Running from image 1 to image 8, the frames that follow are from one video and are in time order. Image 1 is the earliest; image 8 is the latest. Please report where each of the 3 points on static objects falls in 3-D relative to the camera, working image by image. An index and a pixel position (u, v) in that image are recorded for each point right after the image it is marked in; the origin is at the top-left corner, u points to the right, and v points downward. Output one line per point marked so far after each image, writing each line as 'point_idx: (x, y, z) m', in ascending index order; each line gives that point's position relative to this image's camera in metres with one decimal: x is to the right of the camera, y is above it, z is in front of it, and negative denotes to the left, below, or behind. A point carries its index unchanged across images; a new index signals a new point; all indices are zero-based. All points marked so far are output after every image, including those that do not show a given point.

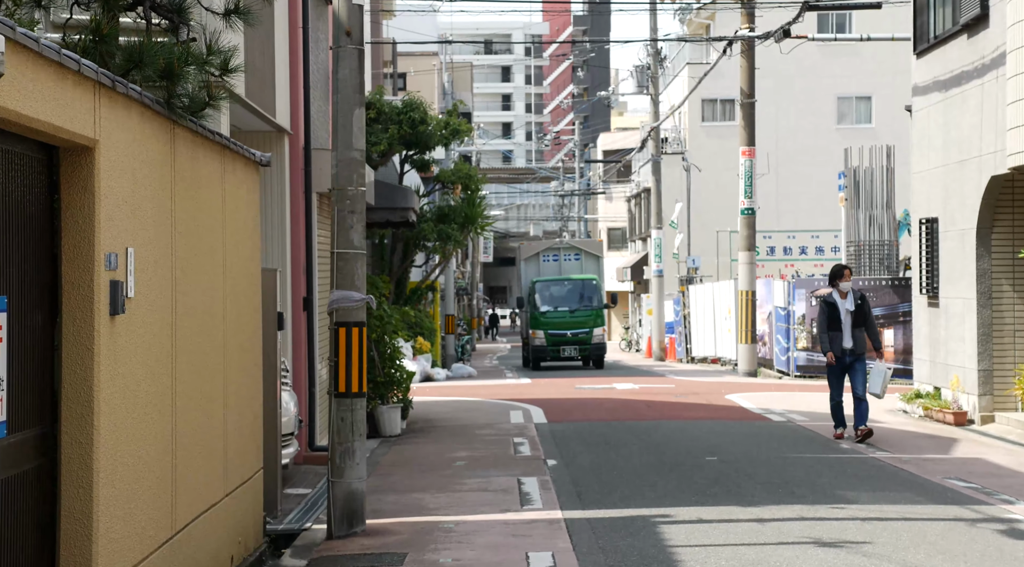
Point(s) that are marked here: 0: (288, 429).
0: (-1.9, -1.2, +11.8) m
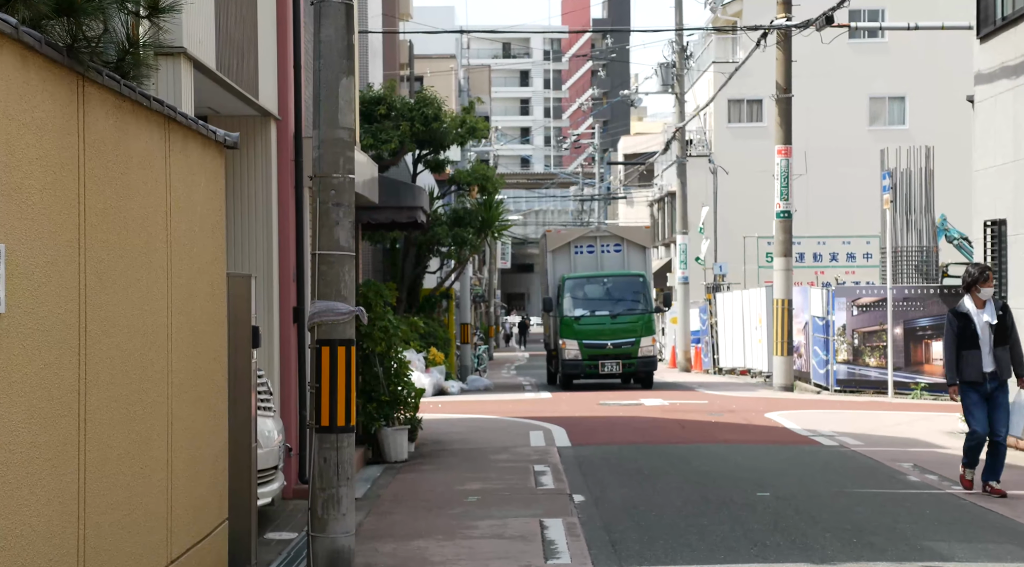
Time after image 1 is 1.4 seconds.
0: (-1.7, -1.3, +10.1) m
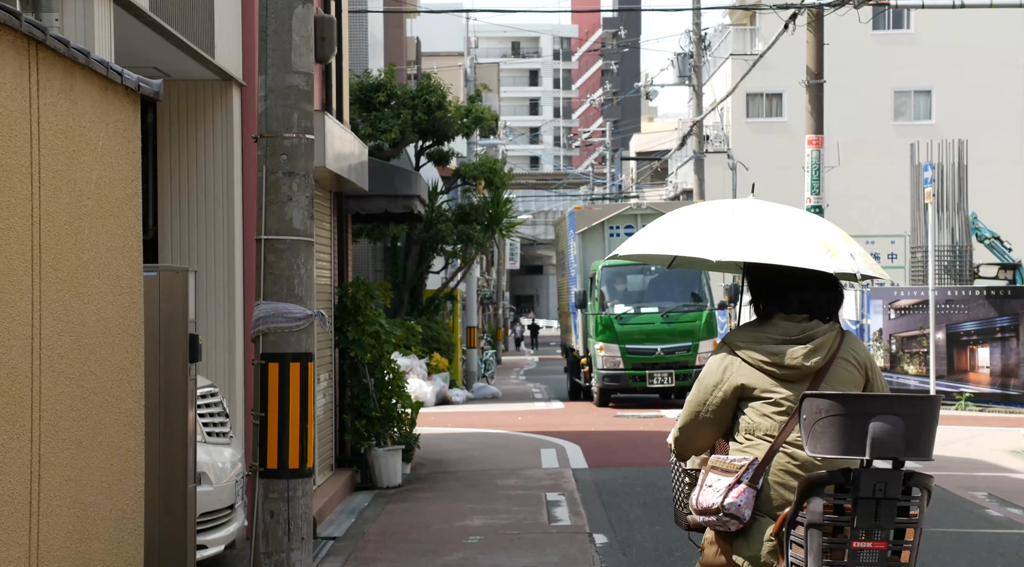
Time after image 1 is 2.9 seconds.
0: (-1.7, -1.3, +8.2) m
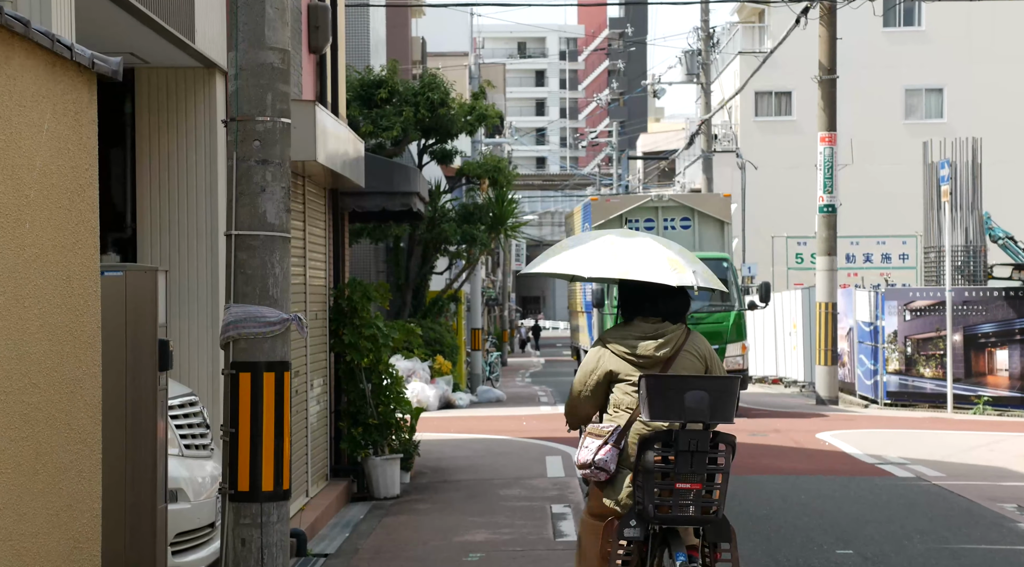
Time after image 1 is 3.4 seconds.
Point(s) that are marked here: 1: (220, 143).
0: (-1.7, -1.3, +7.6) m
1: (-1.8, +0.9, +8.9) m
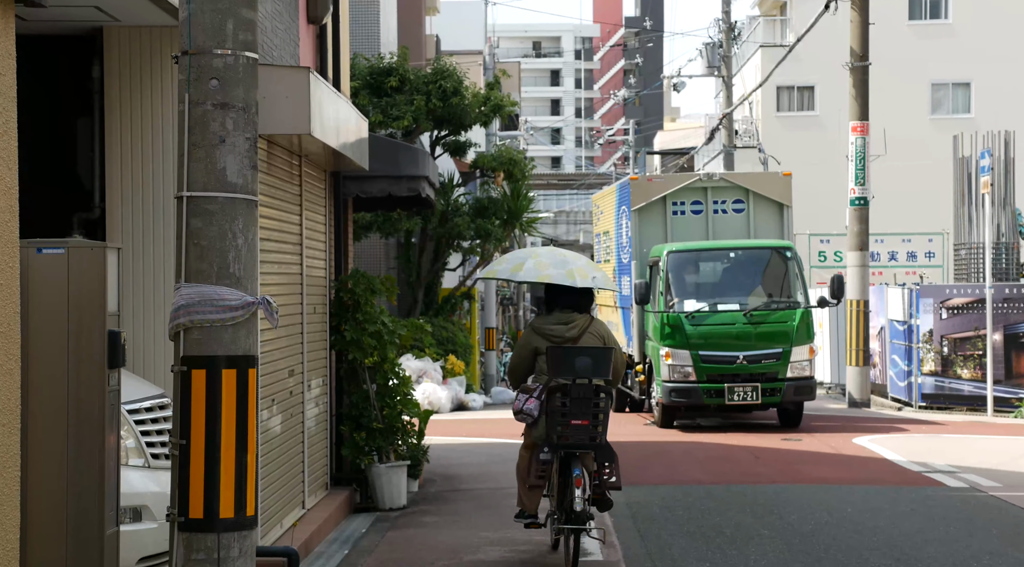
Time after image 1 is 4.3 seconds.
0: (-1.6, -1.2, +6.5) m
1: (-1.7, +1.0, +7.8) m
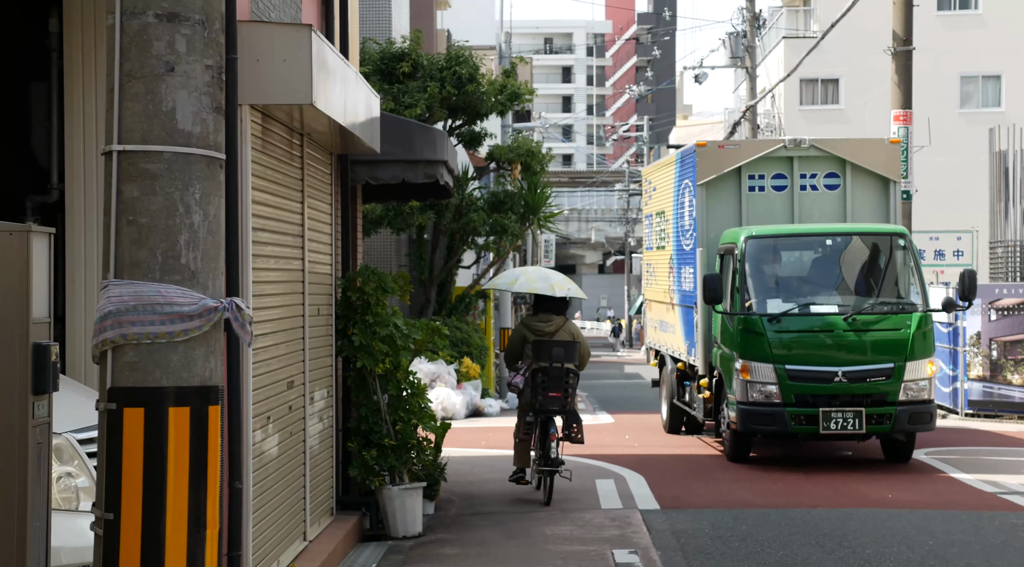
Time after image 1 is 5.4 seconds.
0: (-1.4, -1.2, +5.2) m
1: (-1.5, +1.0, +6.5) m
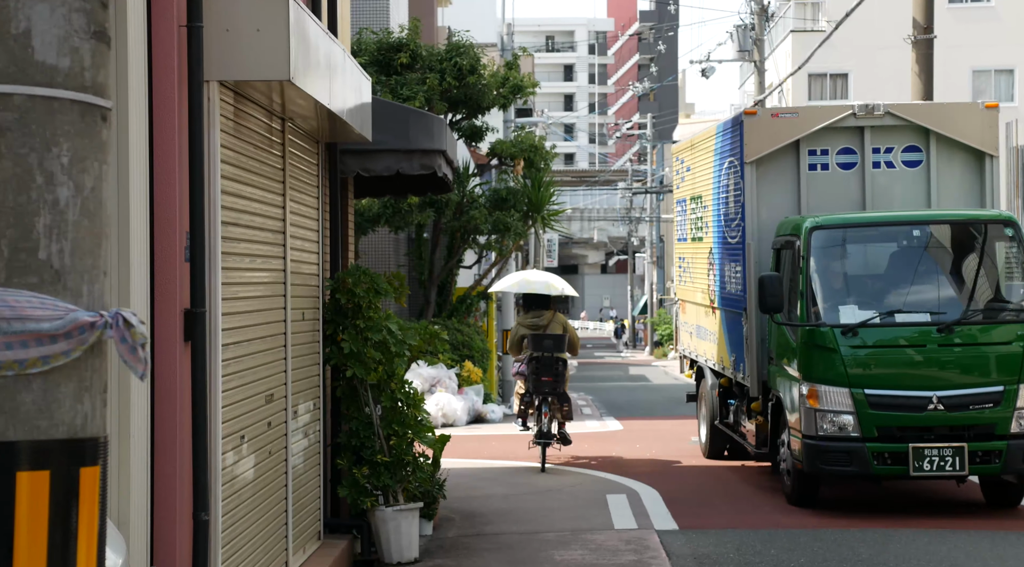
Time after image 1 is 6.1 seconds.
0: (-1.4, -1.2, +4.3) m
1: (-1.5, +1.0, +5.6) m
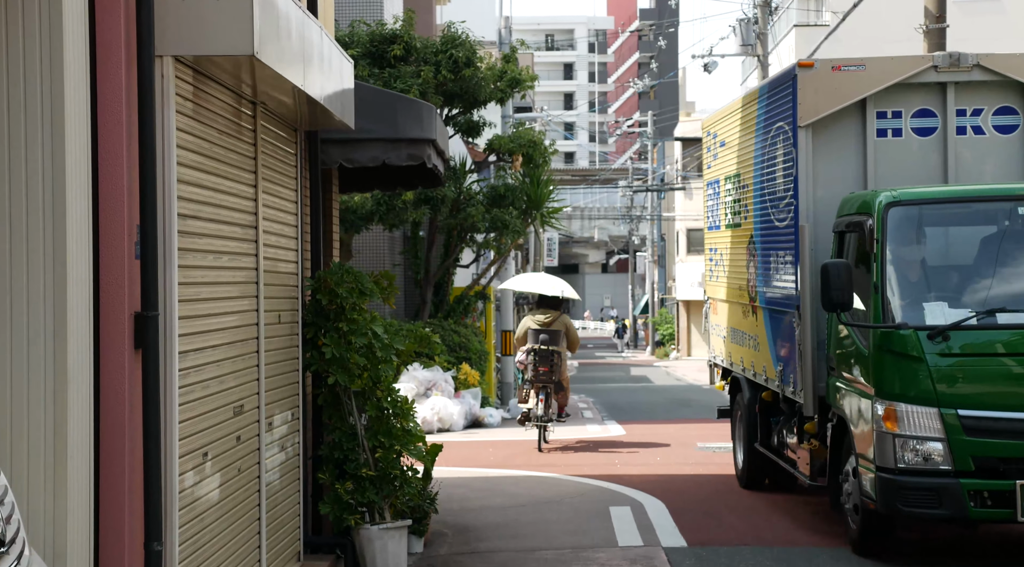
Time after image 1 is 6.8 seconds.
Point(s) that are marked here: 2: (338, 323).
0: (-1.4, -1.2, +3.6) m
1: (-1.6, +1.0, +4.9) m
2: (-1.1, -0.2, +8.5) m
